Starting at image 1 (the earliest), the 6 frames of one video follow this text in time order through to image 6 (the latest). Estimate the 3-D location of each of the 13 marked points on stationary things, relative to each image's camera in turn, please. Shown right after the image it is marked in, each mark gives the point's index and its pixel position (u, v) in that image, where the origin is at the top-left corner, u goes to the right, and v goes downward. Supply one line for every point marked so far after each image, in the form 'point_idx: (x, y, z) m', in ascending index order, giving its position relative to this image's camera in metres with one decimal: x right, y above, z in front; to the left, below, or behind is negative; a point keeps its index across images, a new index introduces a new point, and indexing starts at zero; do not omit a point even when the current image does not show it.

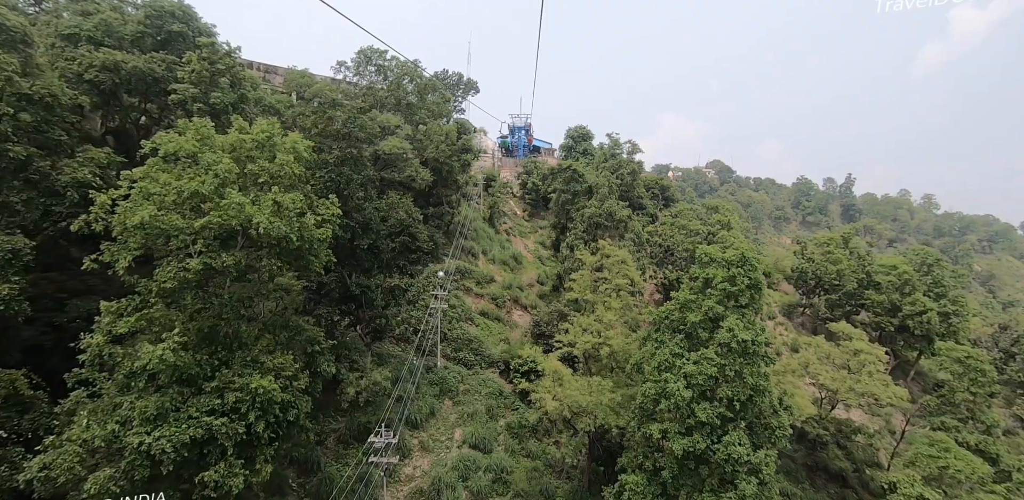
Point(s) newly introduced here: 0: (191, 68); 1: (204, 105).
0: (-10.4, +5.9, +18.6) m
1: (-9.9, +4.6, +18.4) m
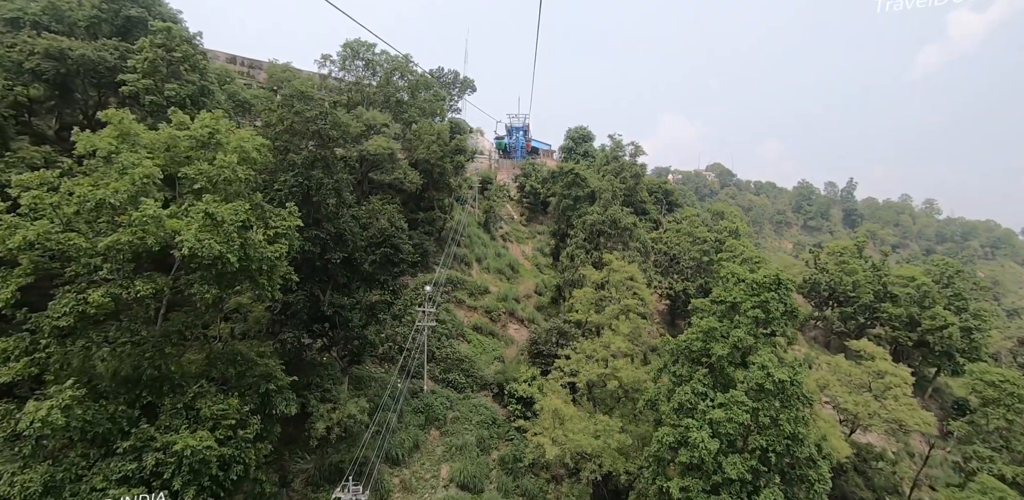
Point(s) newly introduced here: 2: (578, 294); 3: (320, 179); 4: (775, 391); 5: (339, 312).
0: (-10.5, +5.5, +16.4) m
1: (-10.0, +4.3, +16.2) m
2: (+2.1, -1.4, +18.3) m
3: (-5.1, +1.8, +14.7) m
4: (+5.5, -3.0, +12.0) m
5: (-4.9, -1.8, +16.0) m
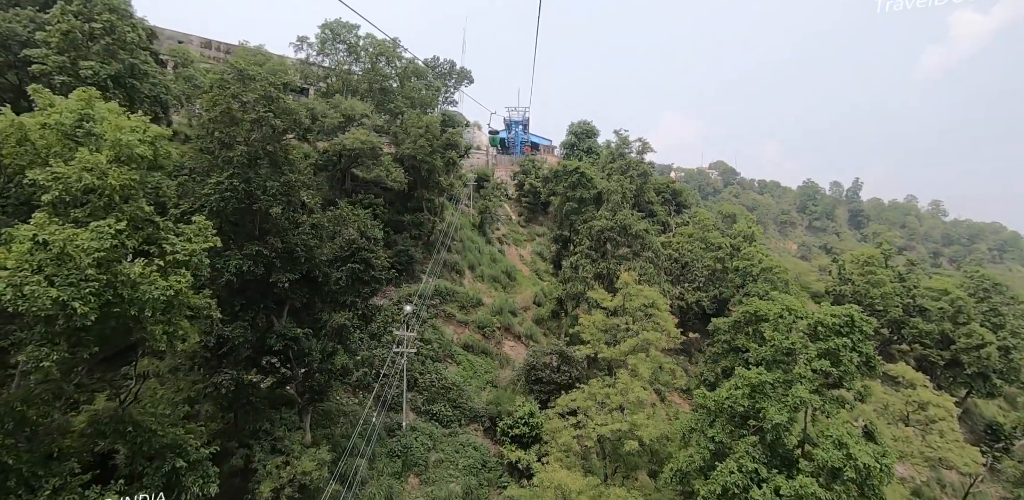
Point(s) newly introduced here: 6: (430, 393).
0: (-10.6, +5.2, +13.3) m
1: (-10.1, +3.9, +13.2) m
2: (+1.9, -1.9, +15.3) m
3: (-5.1, +1.4, +11.7) m
4: (+5.4, -3.5, +9.1) m
5: (-5.0, -2.2, +13.0) m
6: (-2.7, -4.8, +19.3) m
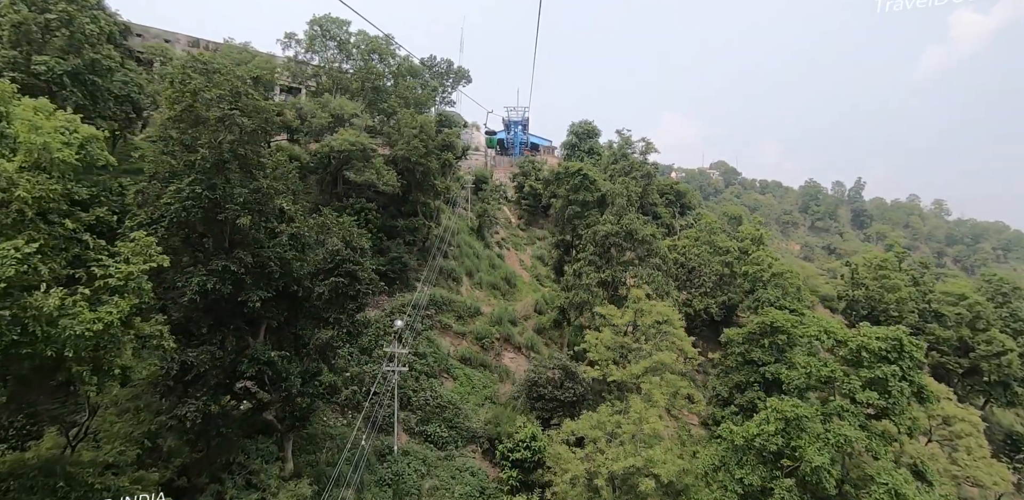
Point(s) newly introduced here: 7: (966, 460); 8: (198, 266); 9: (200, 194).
0: (-10.6, +4.9, +12.1) m
1: (-10.1, +3.6, +11.9) m
2: (+1.9, -2.1, +14.0) m
3: (-5.2, +1.1, +10.4) m
4: (+5.4, -3.8, +7.8) m
5: (-5.0, -2.4, +11.7) m
6: (-2.7, -5.1, +18.0) m
7: (+15.9, -7.3, +20.1) m
8: (-5.7, -0.3, +10.4) m
9: (-5.5, +1.0, +10.2) m
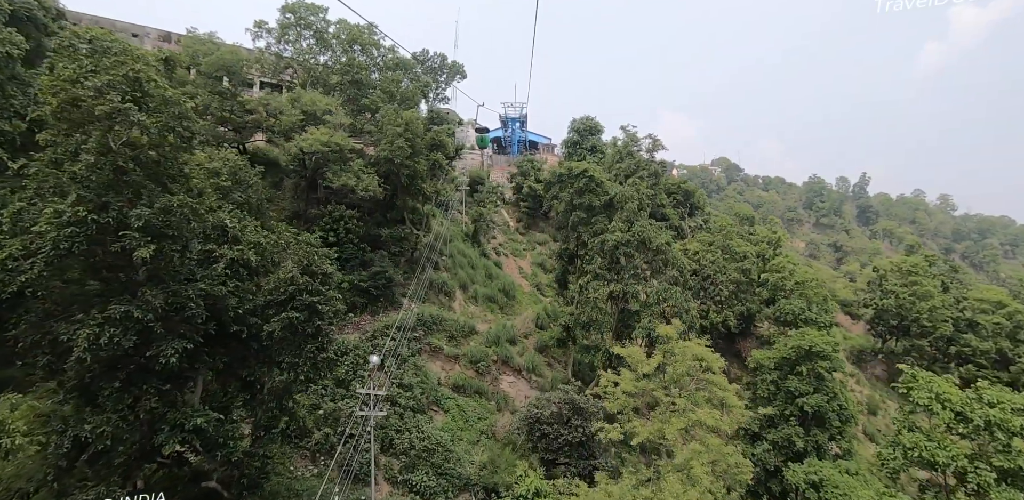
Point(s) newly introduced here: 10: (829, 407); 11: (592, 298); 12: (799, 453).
0: (-10.7, +4.3, +9.5) m
1: (-10.2, +3.1, +9.3) m
2: (+1.9, -2.6, +11.5) m
3: (-5.2, +0.6, +7.8) m
4: (+5.4, -4.2, +5.3) m
5: (-5.0, -3.0, +9.2) m
6: (-2.8, -5.6, +15.5) m
7: (+15.9, -7.7, +17.6) m
8: (-5.8, -0.8, +7.9) m
9: (-5.6, +0.4, +7.6) m
10: (+9.0, -4.5, +16.3) m
11: (+2.7, -1.7, +19.8) m
12: (+8.2, -5.8, +16.2) m
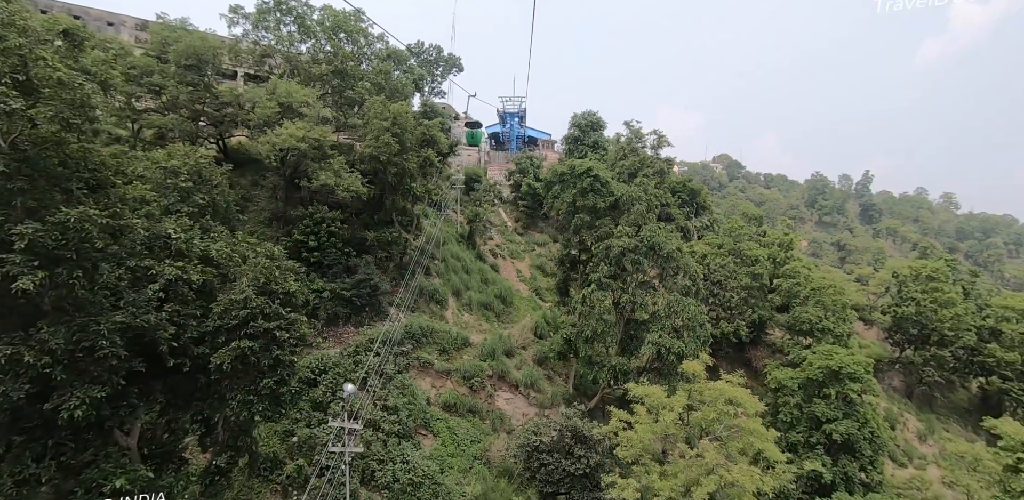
0: (-10.8, +4.1, +7.7) m
1: (-10.3, +2.8, +7.6) m
2: (+1.8, -2.9, +9.8) m
3: (-5.3, +0.3, +6.1) m
4: (+5.3, -4.5, +3.7) m
5: (-5.1, -3.2, +7.5) m
6: (-2.9, -5.8, +13.8) m
7: (+15.8, -7.9, +16.0) m
8: (-5.8, -1.1, +6.2) m
9: (-5.6, +0.2, +5.9) m
10: (+8.9, -4.7, +14.7) m
11: (+2.6, -1.9, +18.2) m
12: (+8.1, -6.0, +14.6) m
